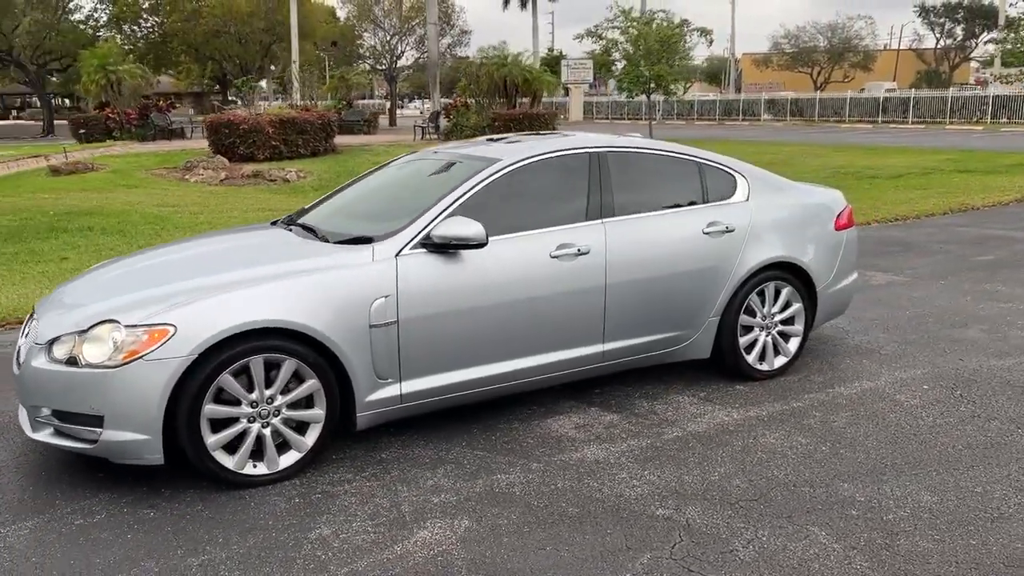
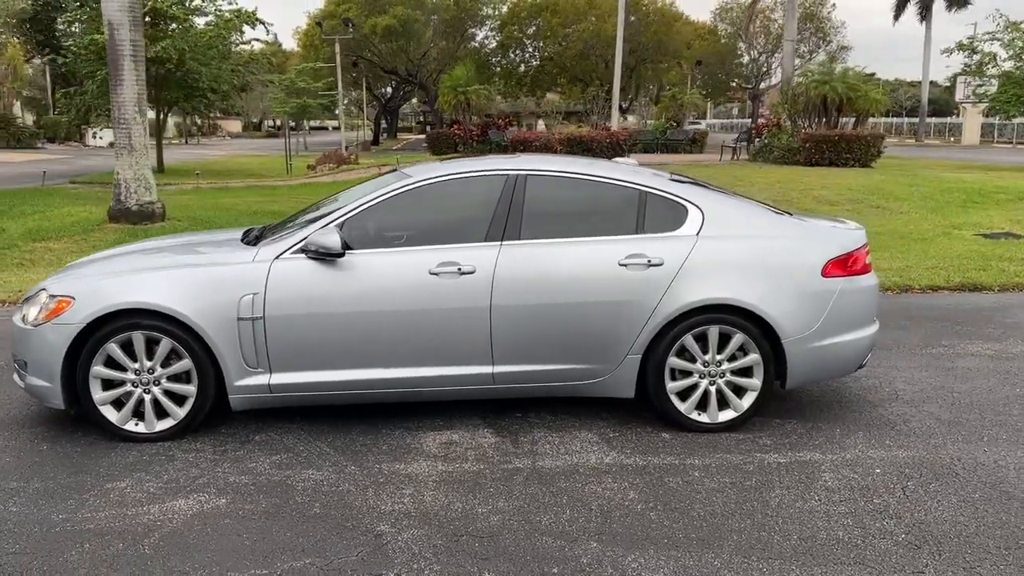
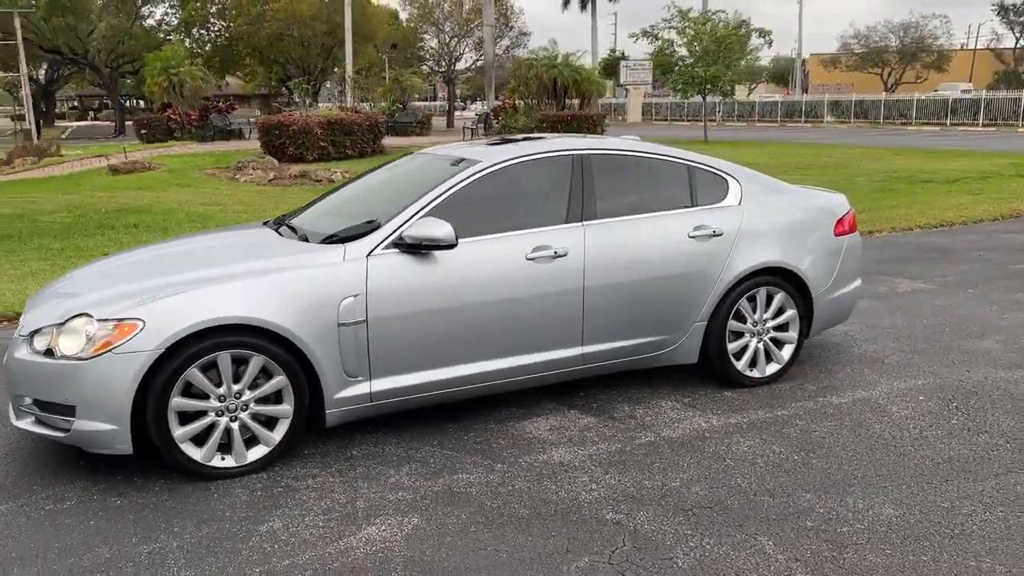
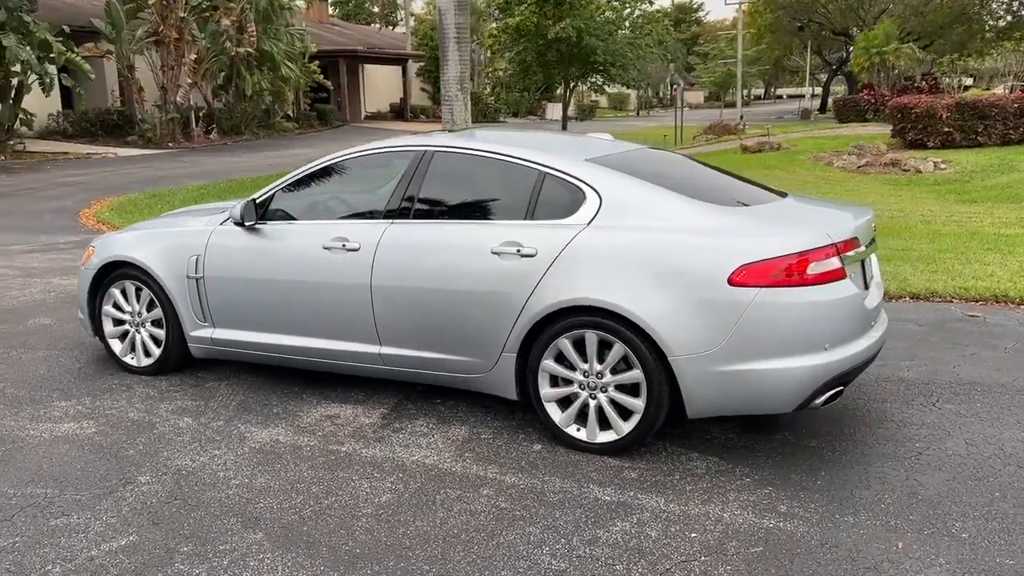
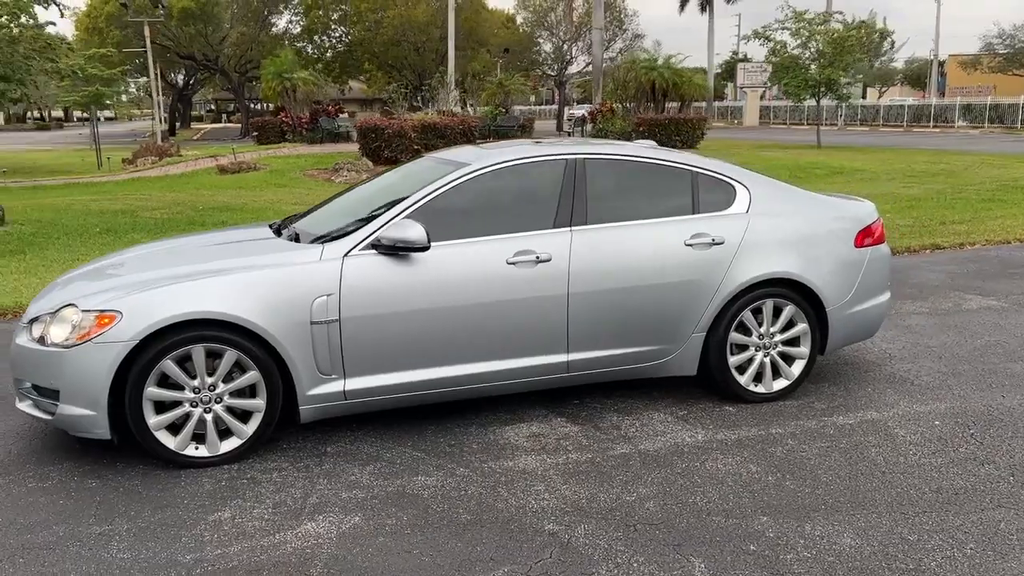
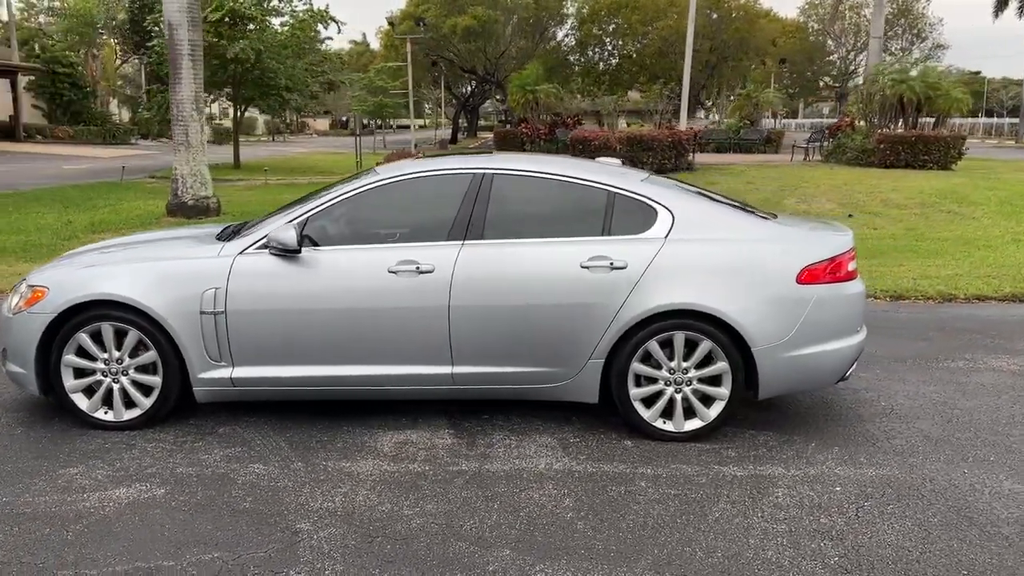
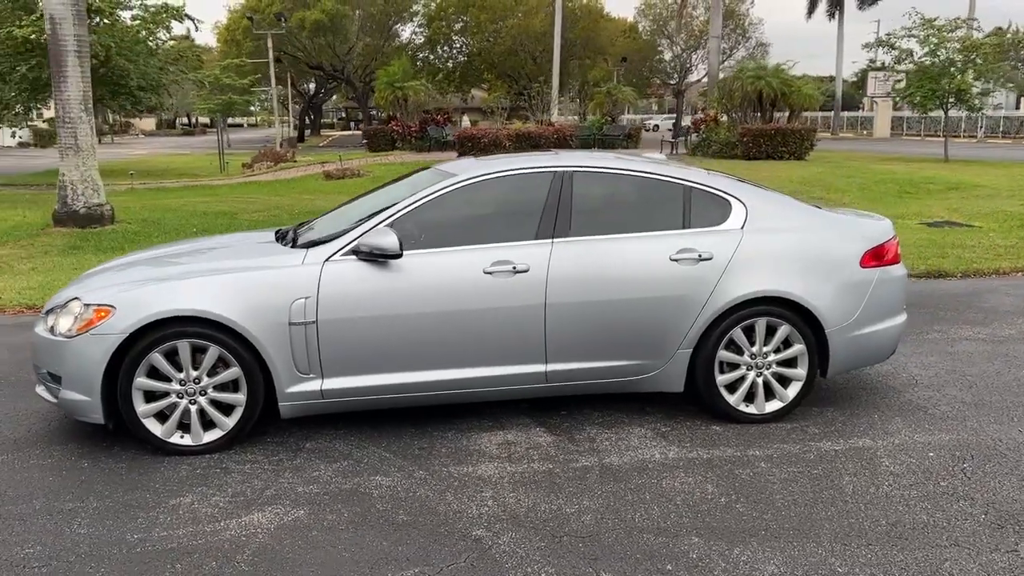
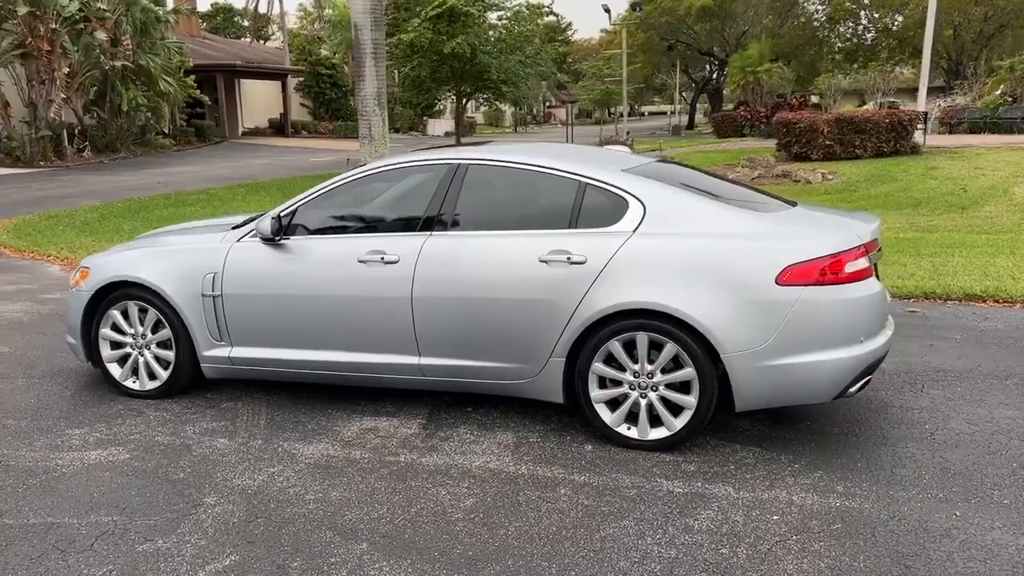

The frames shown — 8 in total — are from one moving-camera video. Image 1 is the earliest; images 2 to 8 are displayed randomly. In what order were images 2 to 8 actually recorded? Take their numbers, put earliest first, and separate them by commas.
3, 5, 7, 2, 6, 8, 4
